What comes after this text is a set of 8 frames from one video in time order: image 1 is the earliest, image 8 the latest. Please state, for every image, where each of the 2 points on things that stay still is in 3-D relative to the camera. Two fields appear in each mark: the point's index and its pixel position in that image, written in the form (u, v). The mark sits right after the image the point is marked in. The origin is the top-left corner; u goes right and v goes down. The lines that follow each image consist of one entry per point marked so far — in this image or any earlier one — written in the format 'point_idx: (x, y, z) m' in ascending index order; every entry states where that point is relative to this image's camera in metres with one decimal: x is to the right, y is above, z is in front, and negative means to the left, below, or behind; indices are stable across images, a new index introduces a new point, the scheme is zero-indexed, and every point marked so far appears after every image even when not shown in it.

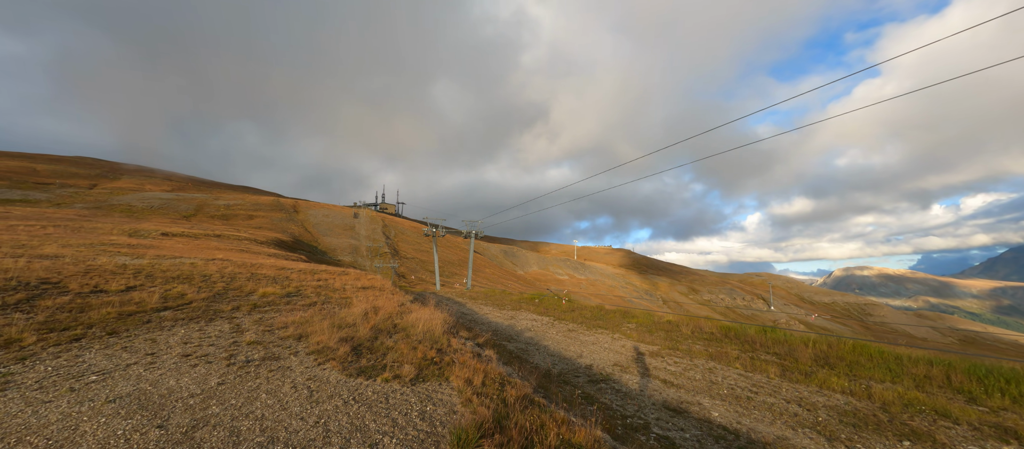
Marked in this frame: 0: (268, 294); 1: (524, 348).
0: (-12.2, -3.6, +17.3) m
1: (+0.6, -6.1, +17.0) m
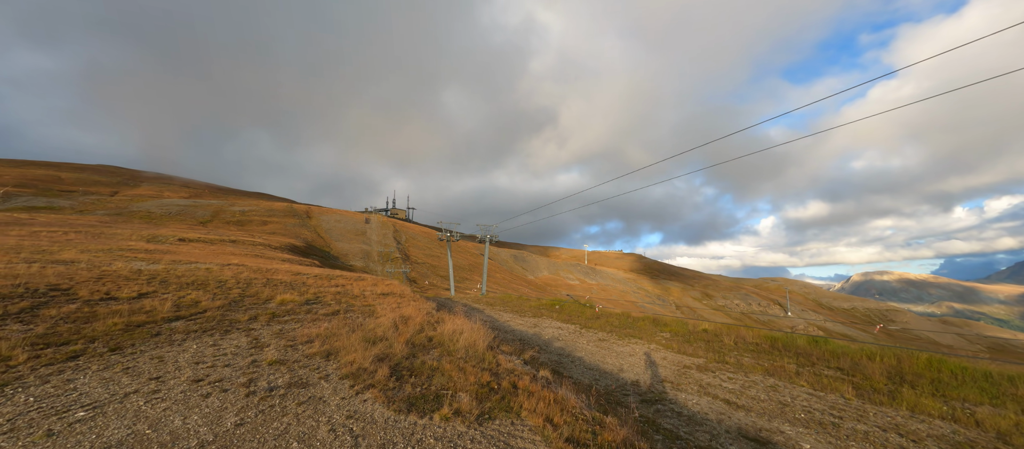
0: (-10.6, -3.8, +16.2) m
1: (+2.2, -6.2, +15.5) m
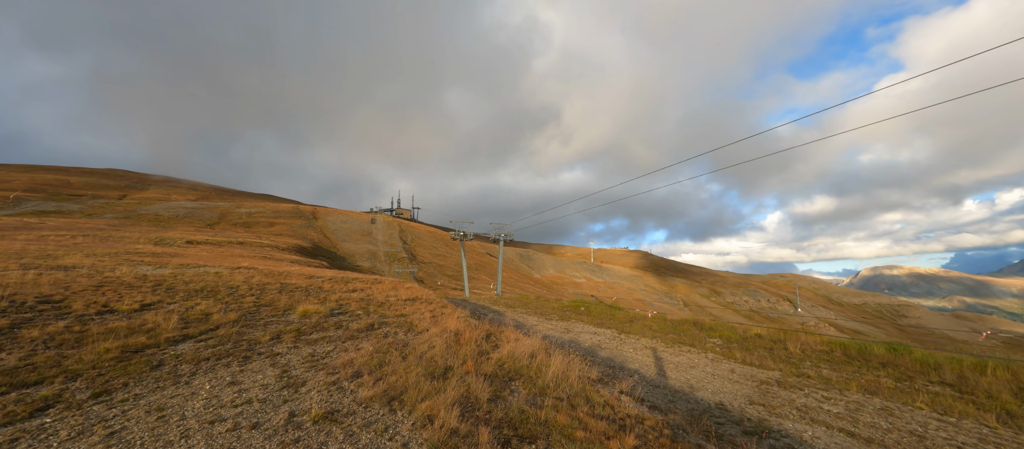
0: (-8.4, -3.7, +14.2) m
1: (+4.4, -6.0, +13.4) m
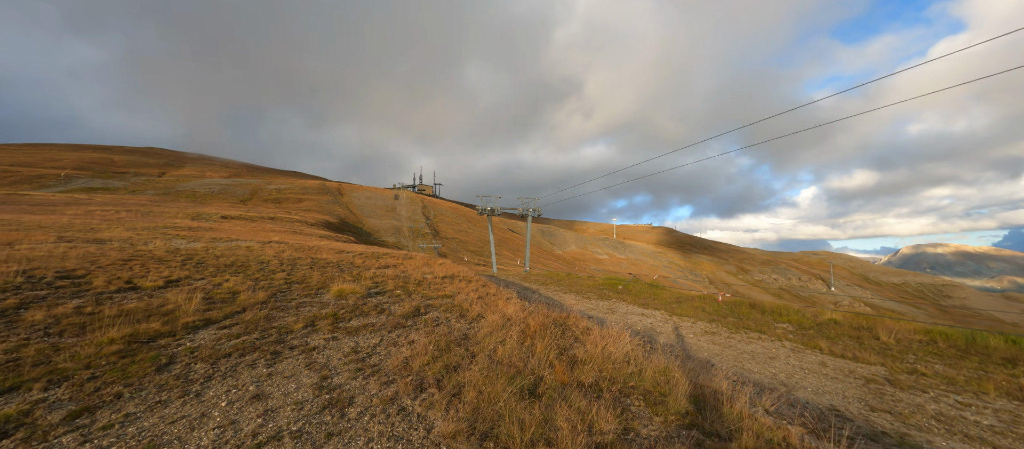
0: (-6.3, -2.6, +12.8) m
1: (+6.5, -4.9, +11.4) m
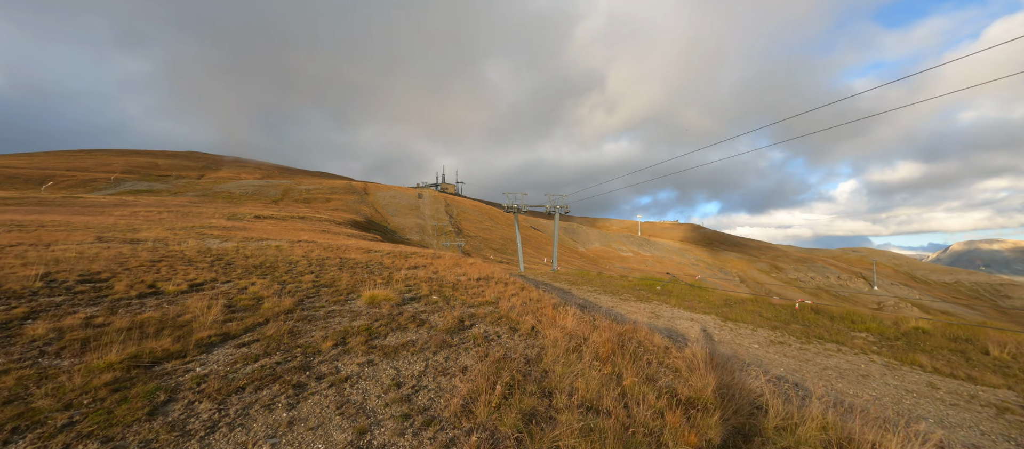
0: (-4.6, -2.5, +11.7) m
1: (+8.0, -4.8, +9.5) m
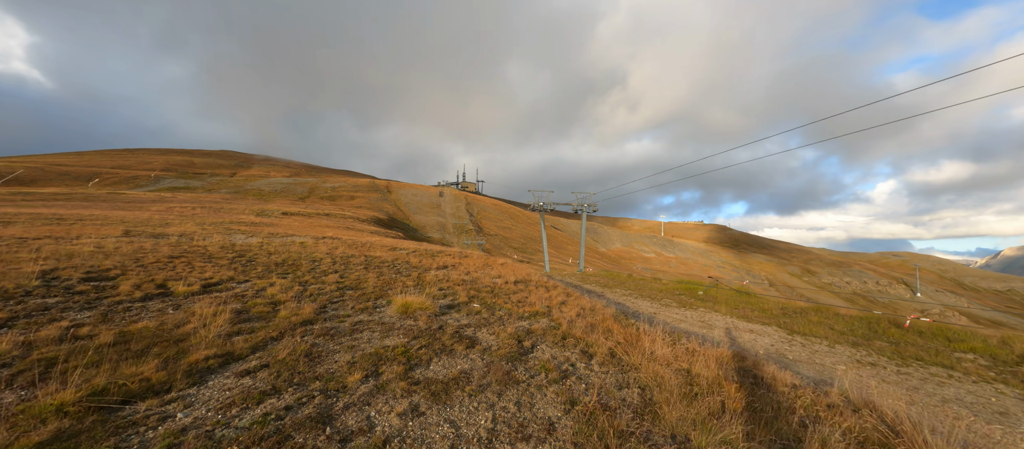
0: (-3.1, -2.4, +10.1) m
1: (+9.4, -4.8, +7.2) m
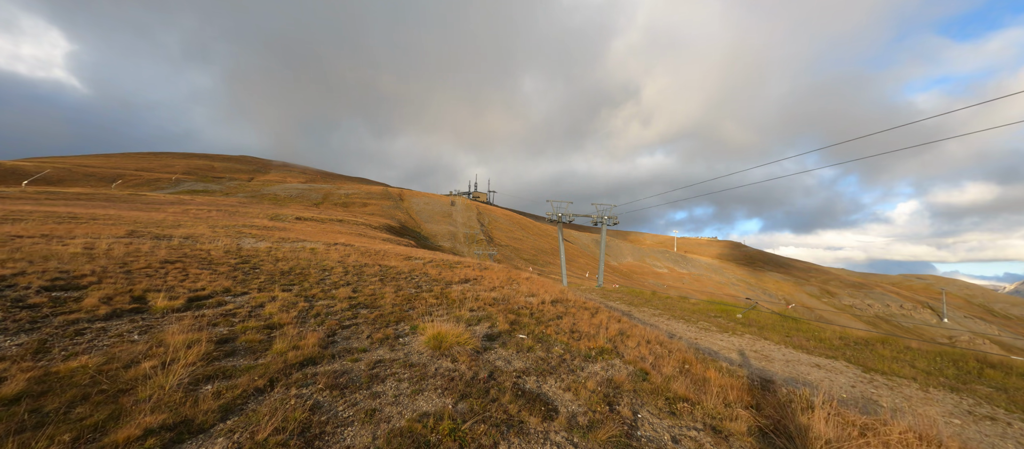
0: (-1.8, -2.5, +8.2) m
1: (+10.5, -5.2, +4.8) m
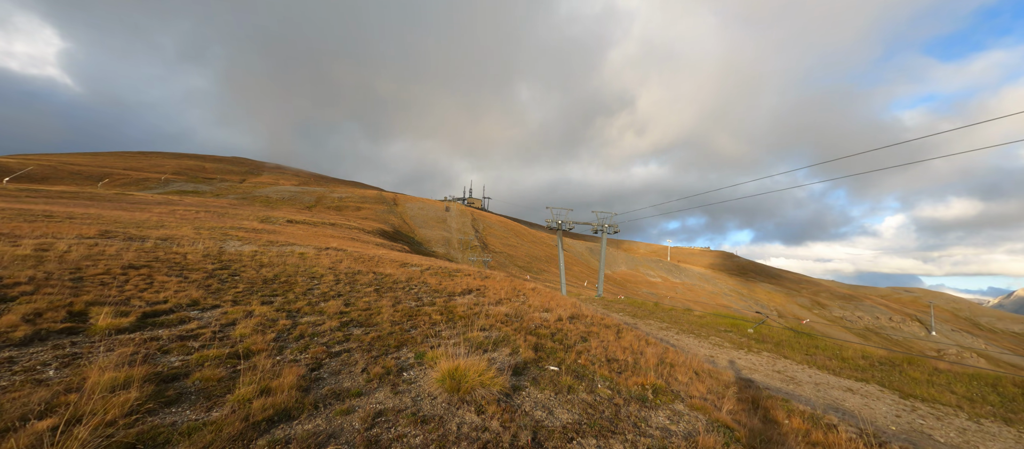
0: (-1.3, -2.6, +6.7) m
1: (+11.0, -5.4, +3.5) m
